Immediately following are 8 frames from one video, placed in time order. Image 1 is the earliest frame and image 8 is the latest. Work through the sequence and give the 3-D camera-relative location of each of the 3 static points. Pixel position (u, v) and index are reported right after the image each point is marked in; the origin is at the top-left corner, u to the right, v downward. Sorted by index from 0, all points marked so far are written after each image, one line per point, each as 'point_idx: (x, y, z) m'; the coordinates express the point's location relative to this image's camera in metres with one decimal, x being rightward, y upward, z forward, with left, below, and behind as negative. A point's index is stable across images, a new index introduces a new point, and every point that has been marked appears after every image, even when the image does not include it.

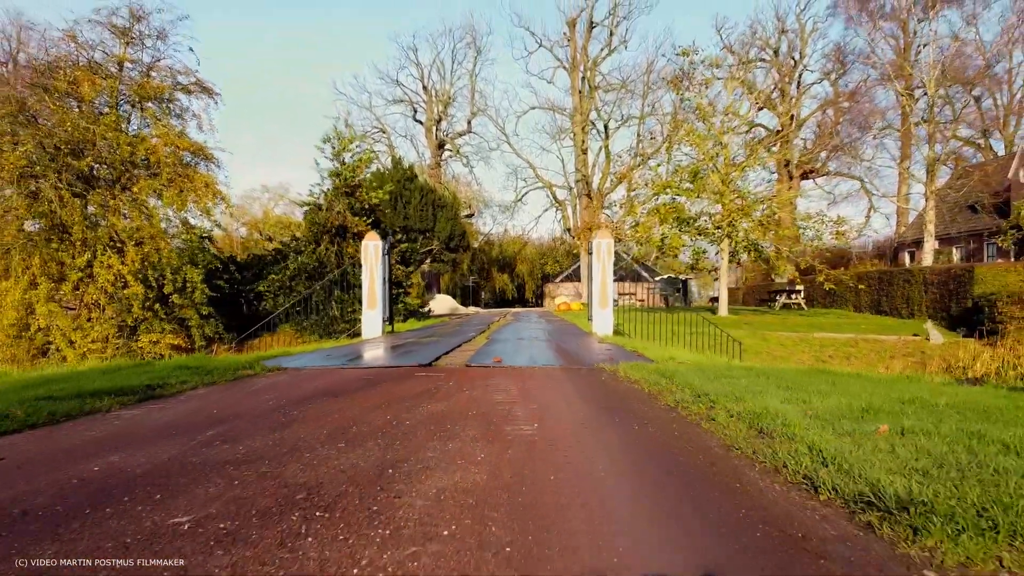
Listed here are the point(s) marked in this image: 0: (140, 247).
0: (-8.1, +0.9, +15.6) m
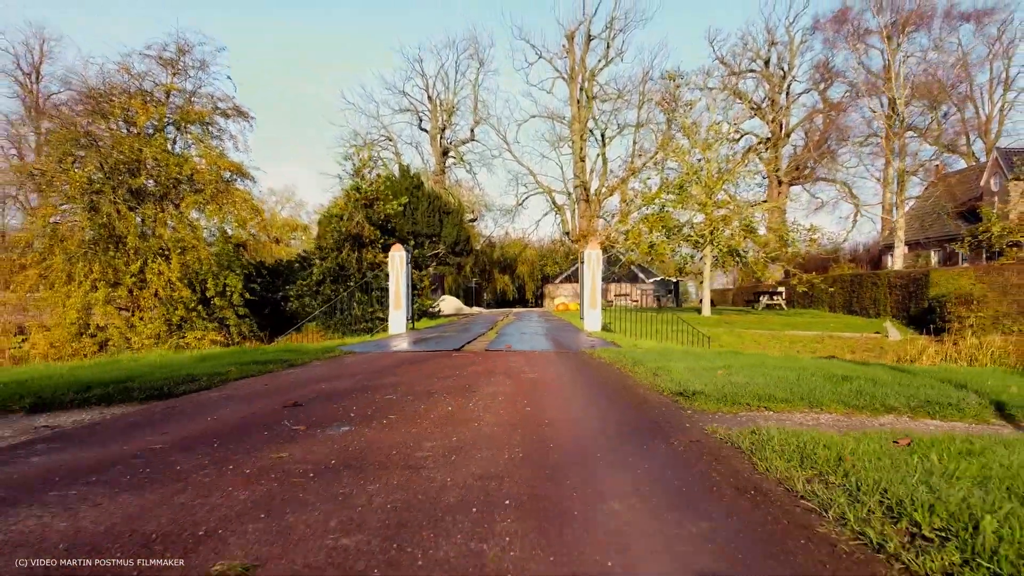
0: (-8.0, +0.9, +17.6) m
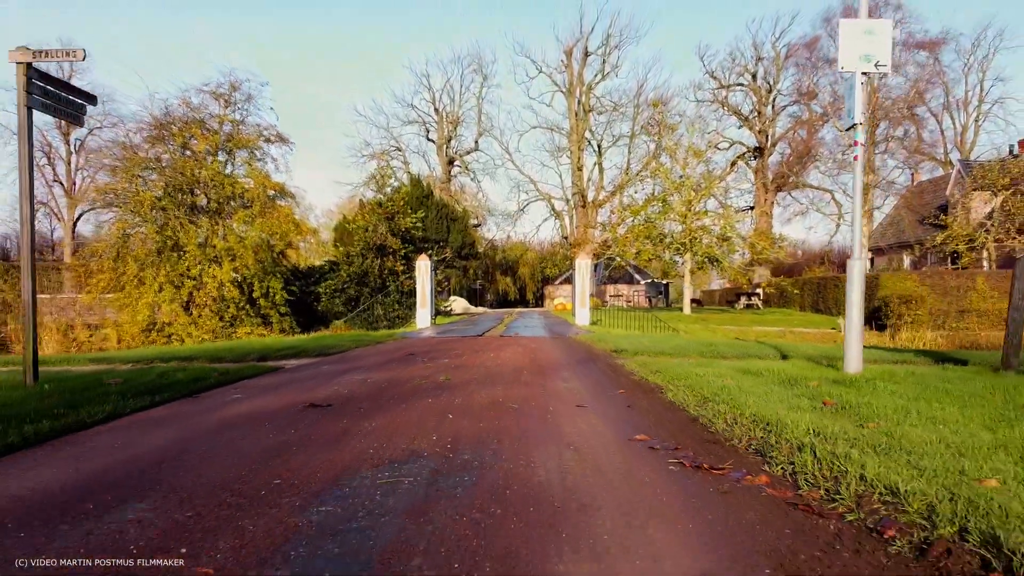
0: (-7.9, +0.8, +20.5) m
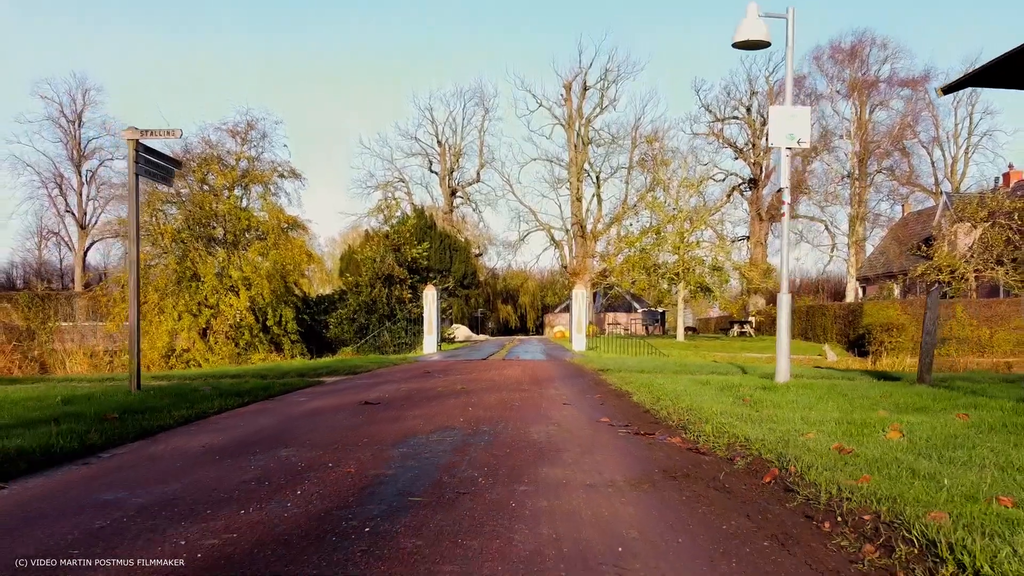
0: (-7.9, 0.0, +21.6) m
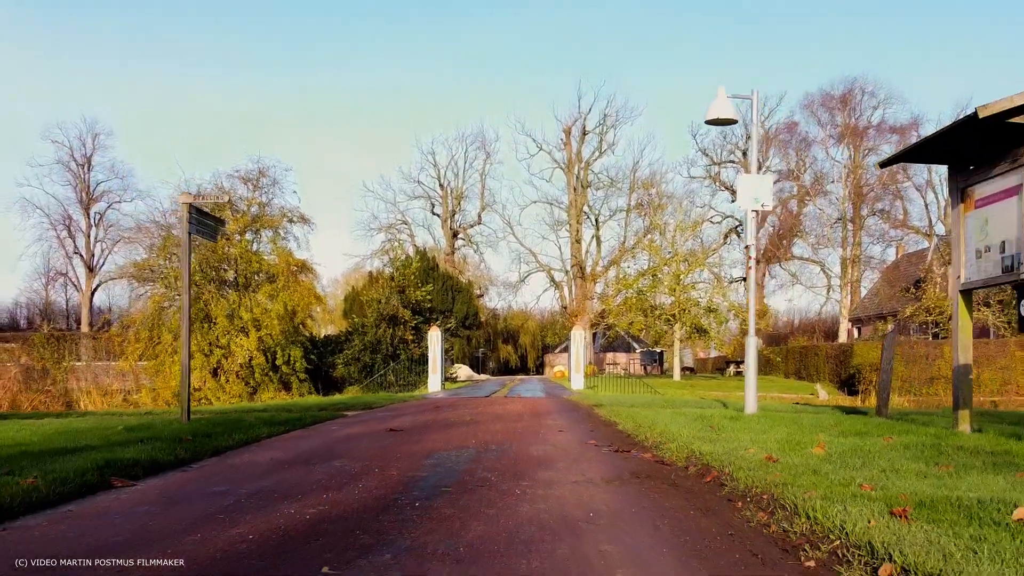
0: (-7.8, -1.3, +22.4) m
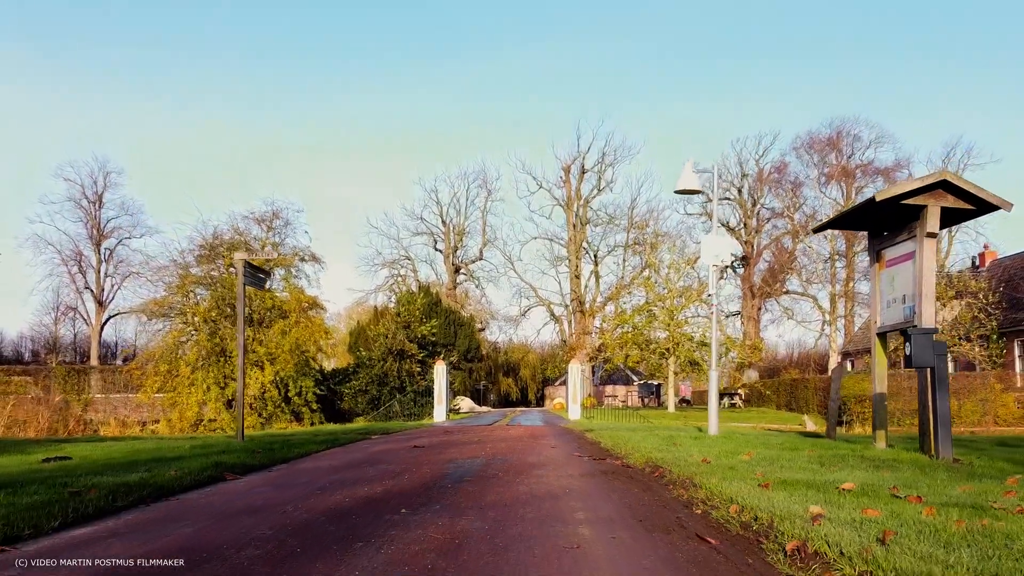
0: (-7.8, -2.5, +23.5) m
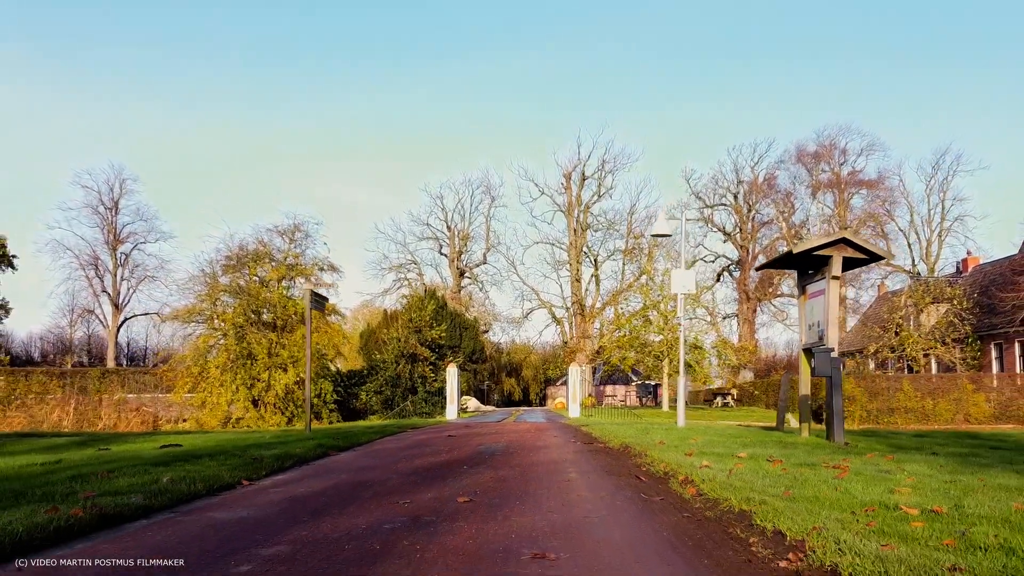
0: (-7.7, -2.8, +25.3) m
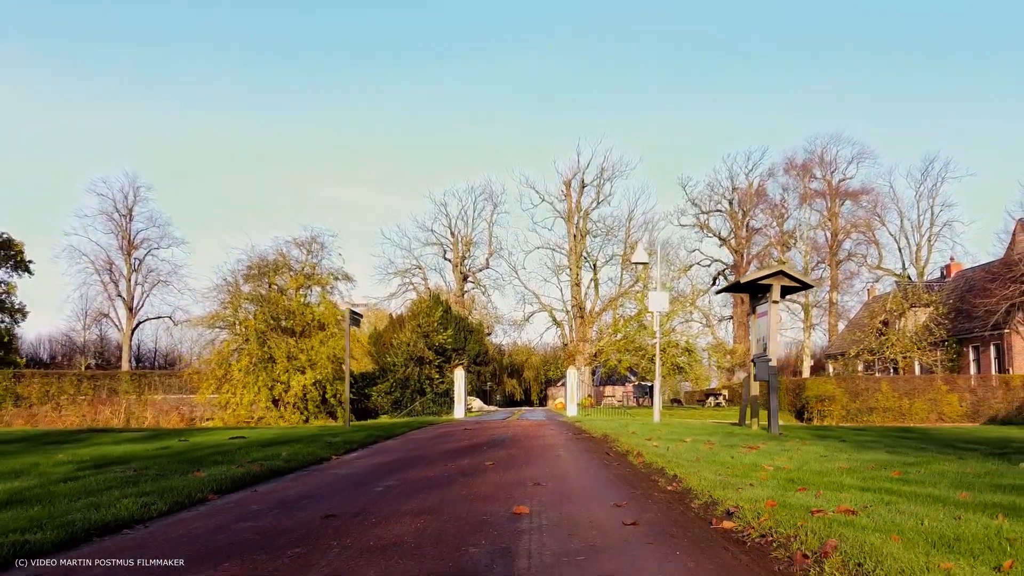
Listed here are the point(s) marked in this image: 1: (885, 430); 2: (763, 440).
0: (-7.6, -3.1, +27.2) m
1: (+5.9, -2.2, +11.2) m
2: (+2.8, -1.7, +7.9) m
